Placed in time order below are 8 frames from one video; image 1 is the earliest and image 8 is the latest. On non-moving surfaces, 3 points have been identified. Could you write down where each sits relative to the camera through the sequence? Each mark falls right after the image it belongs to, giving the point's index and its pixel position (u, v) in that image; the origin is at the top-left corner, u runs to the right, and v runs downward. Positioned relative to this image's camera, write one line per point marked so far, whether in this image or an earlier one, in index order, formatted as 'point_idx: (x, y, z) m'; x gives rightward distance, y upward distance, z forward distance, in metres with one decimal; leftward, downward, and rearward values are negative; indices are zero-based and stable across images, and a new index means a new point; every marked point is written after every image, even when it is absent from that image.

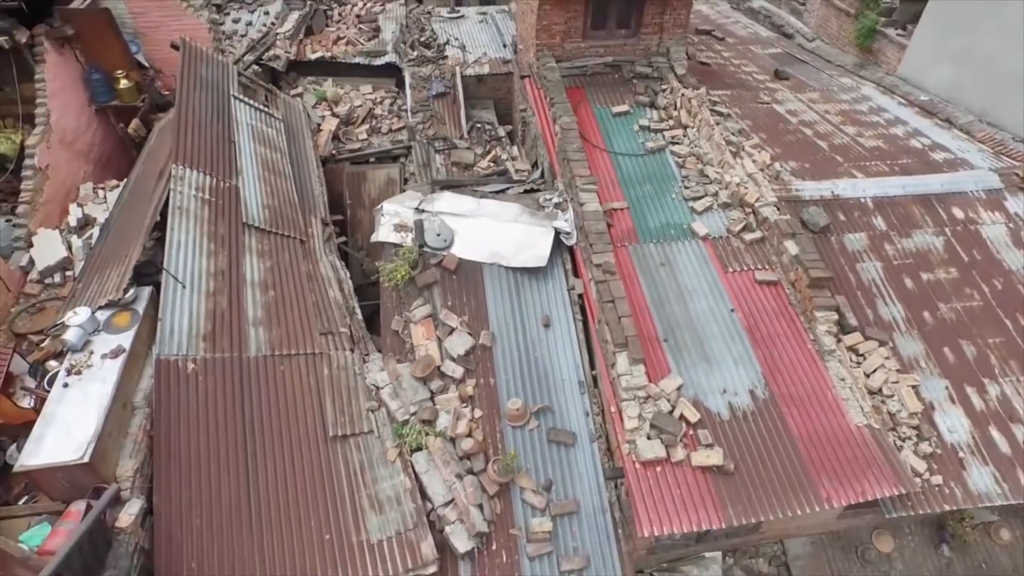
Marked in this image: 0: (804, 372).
0: (+3.2, -0.9, +7.1) m
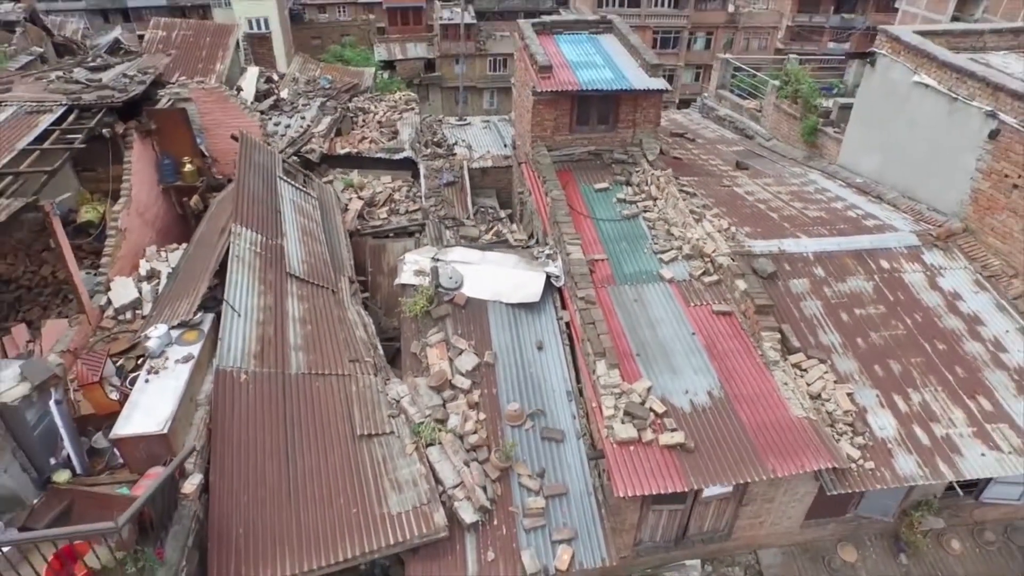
0: (+3.2, -1.2, +8.6) m
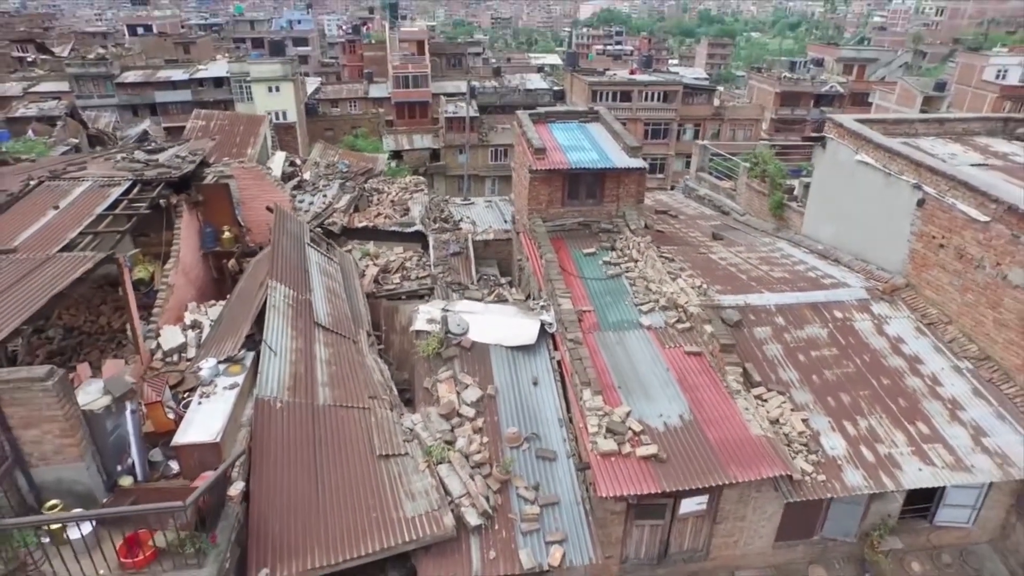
0: (+3.2, -1.8, +9.9) m
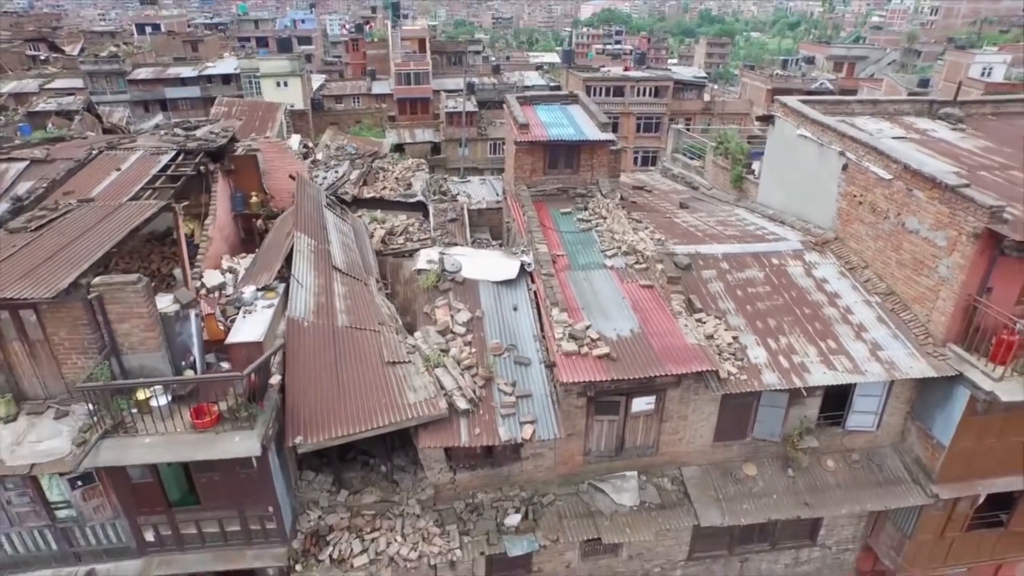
0: (+2.9, -0.6, +12.2) m
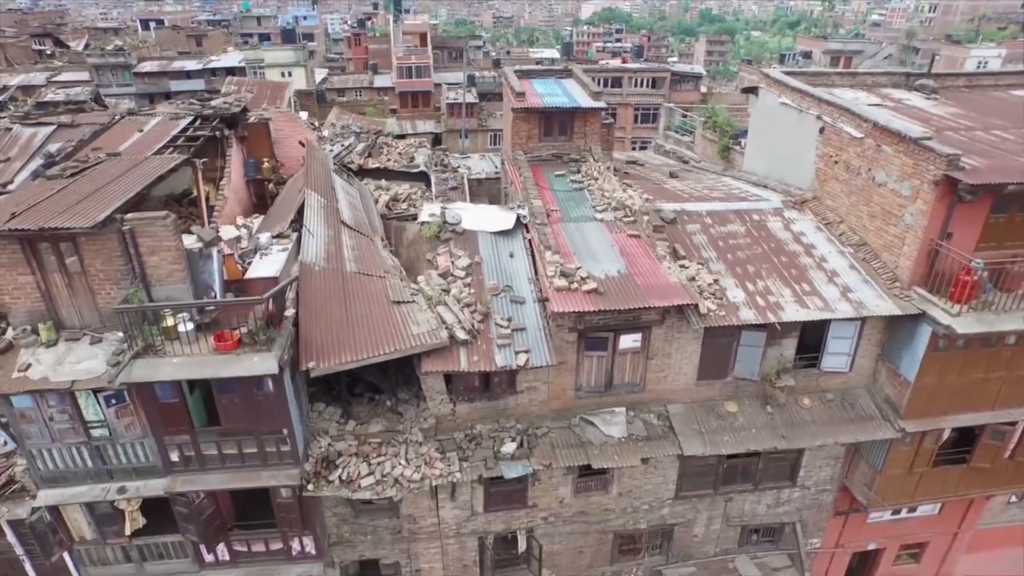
0: (+2.8, +0.5, +13.2) m
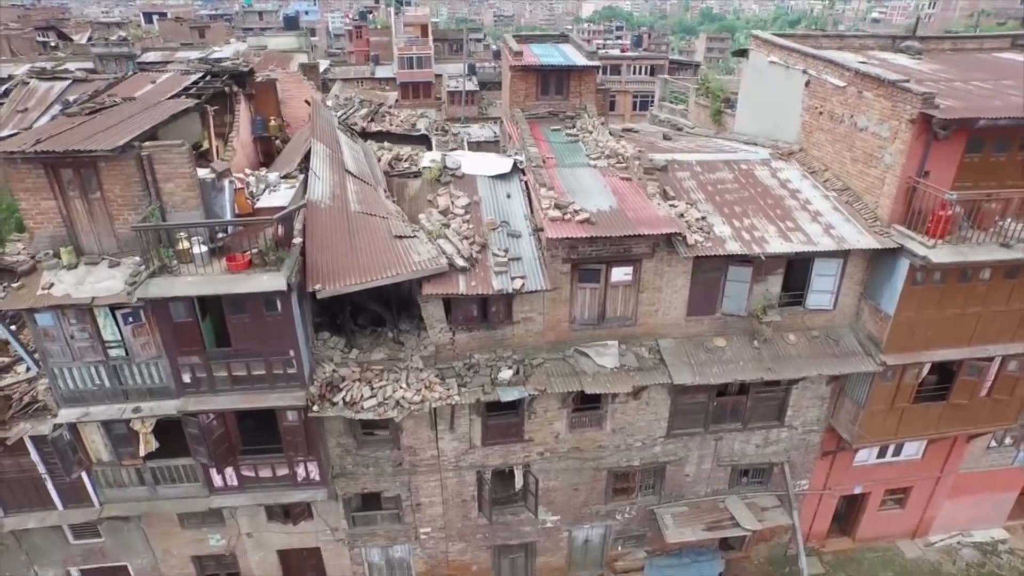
0: (+2.7, +1.8, +13.8) m
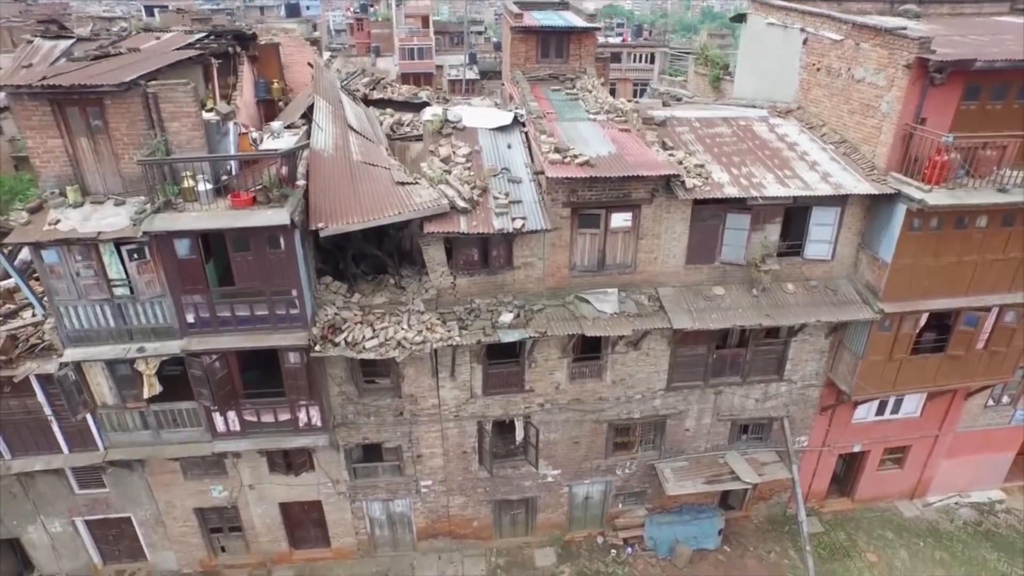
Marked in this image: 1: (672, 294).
0: (+2.8, +3.0, +13.9) m
1: (+3.6, -0.2, +14.5) m
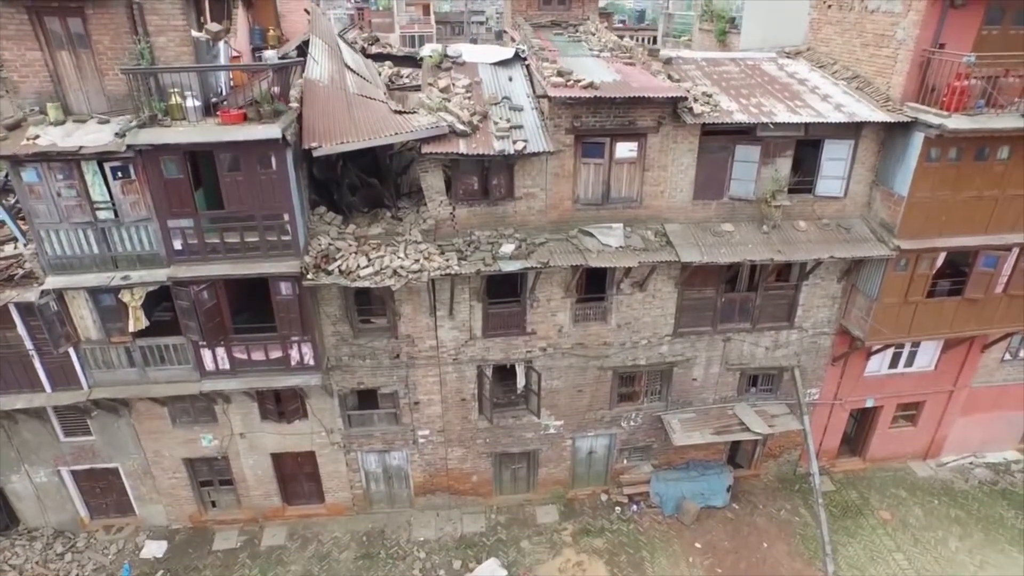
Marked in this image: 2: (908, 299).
0: (+2.8, +4.4, +13.4) m
1: (+3.7, +1.2, +14.0) m
2: (+9.1, -0.3, +14.6) m
